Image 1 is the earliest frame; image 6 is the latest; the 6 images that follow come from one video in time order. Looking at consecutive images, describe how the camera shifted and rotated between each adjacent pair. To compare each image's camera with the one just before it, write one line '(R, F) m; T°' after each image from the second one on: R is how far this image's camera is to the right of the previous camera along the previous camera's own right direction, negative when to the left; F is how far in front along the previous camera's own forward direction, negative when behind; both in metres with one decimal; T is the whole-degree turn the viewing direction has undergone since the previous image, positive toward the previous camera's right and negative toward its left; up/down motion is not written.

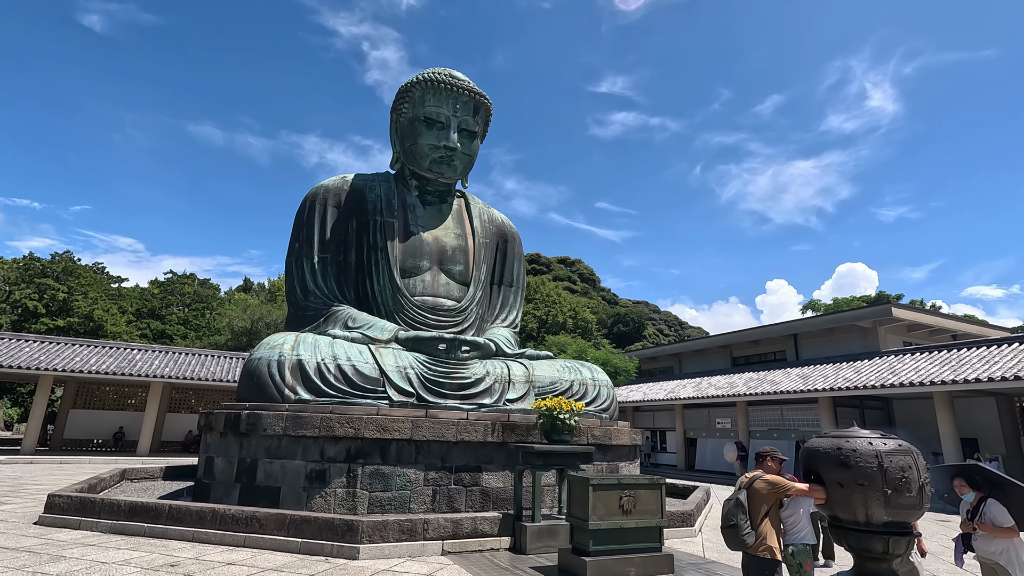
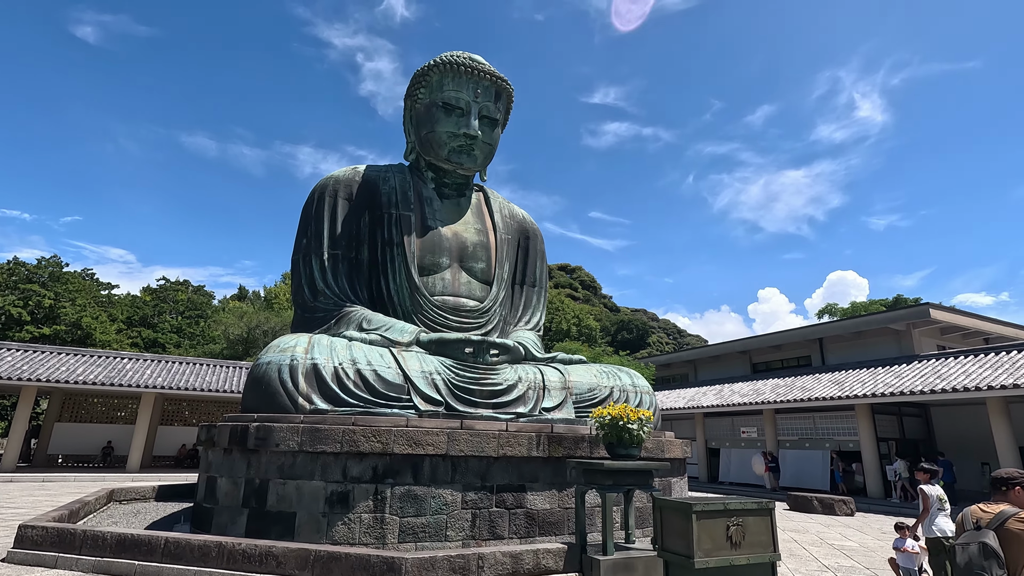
(-0.4, +0.6) m; +1°
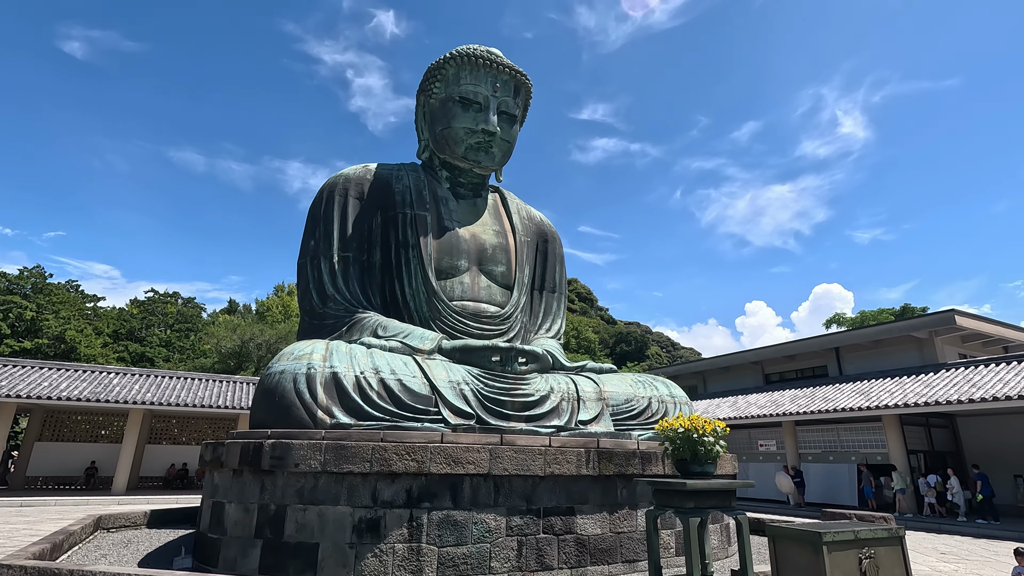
(-0.4, +0.4) m; +1°
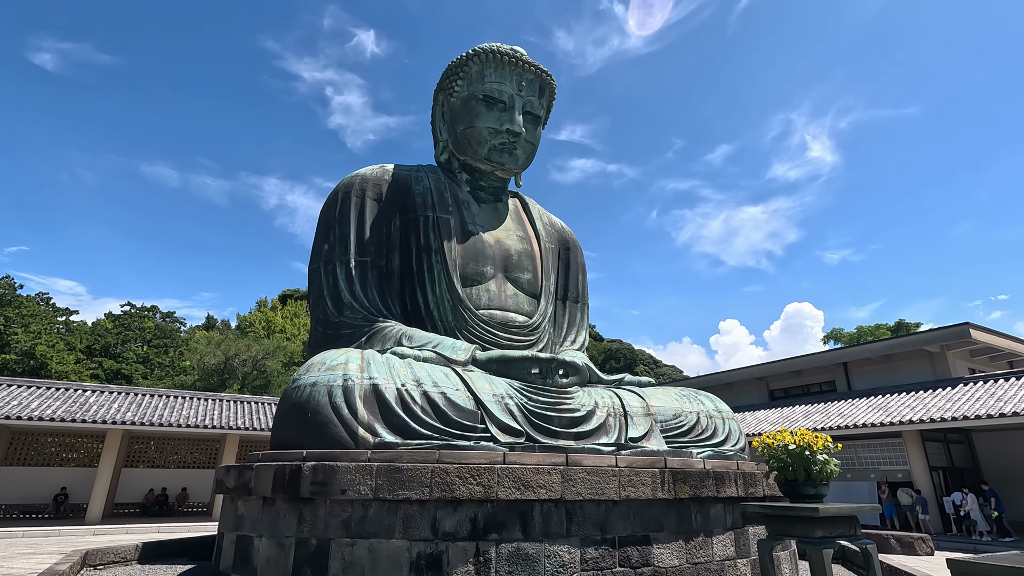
(-0.5, +0.4) m; +2°
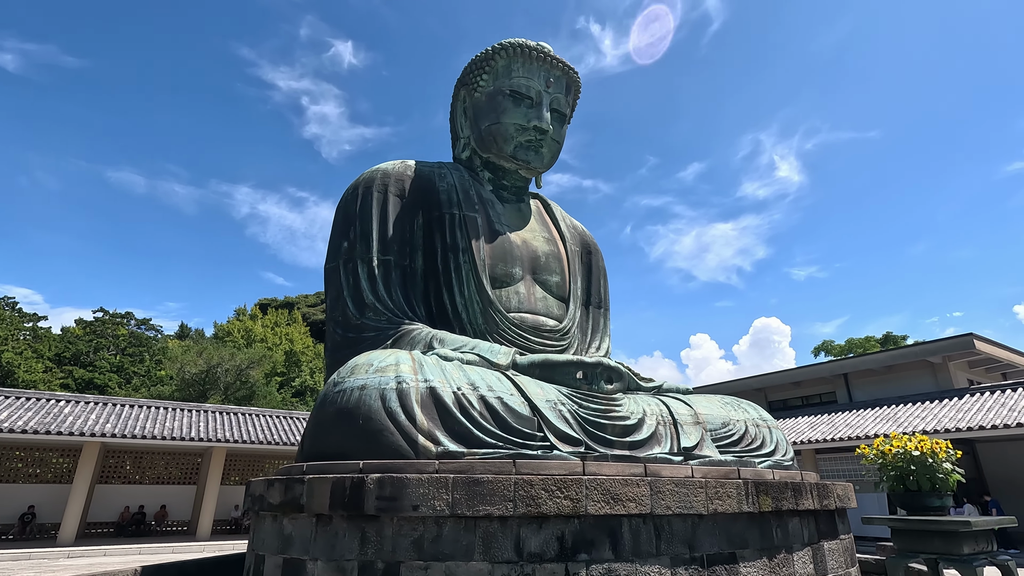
(-0.6, +0.3) m; +3°
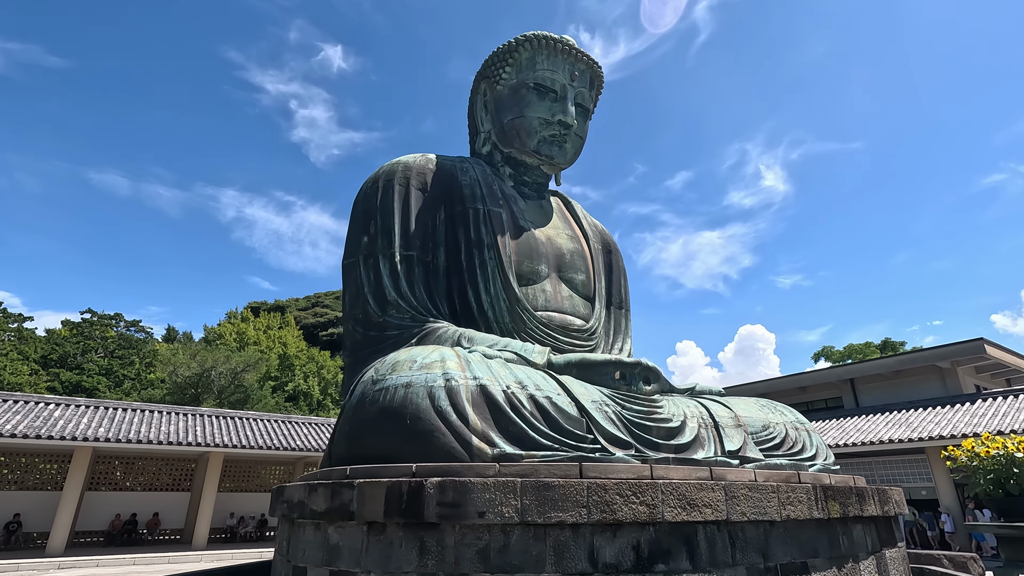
(-0.4, +0.2) m; +1°
